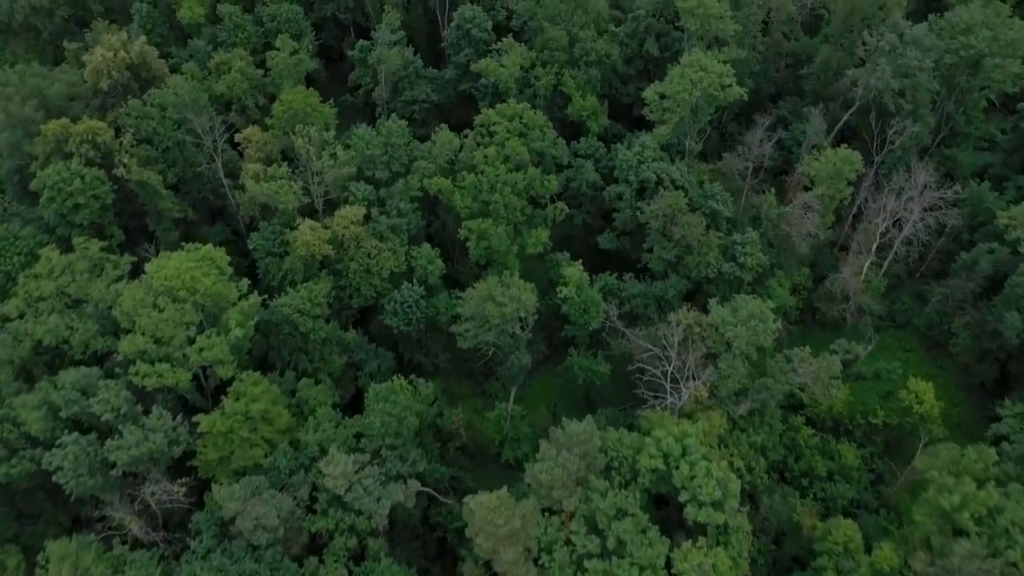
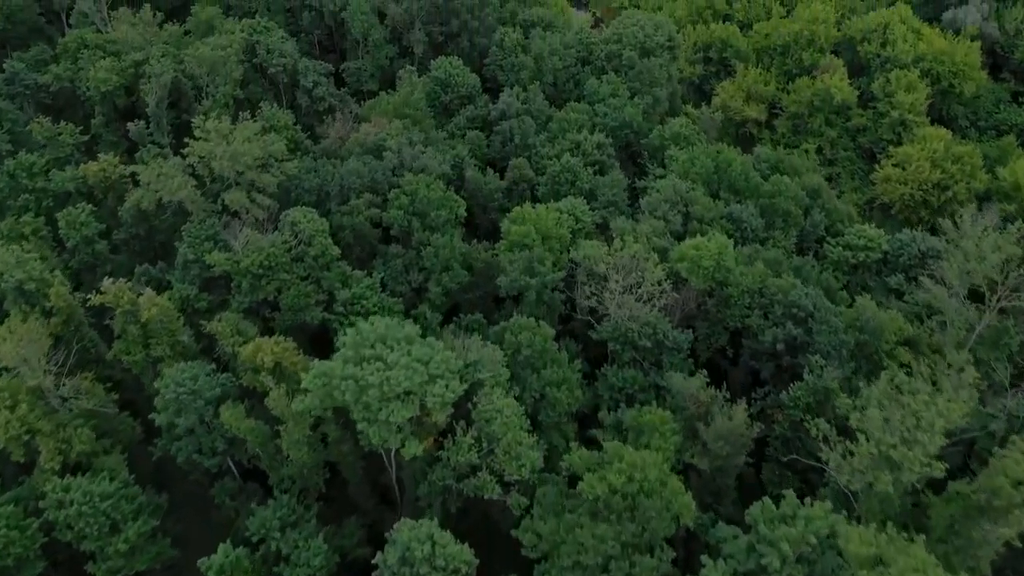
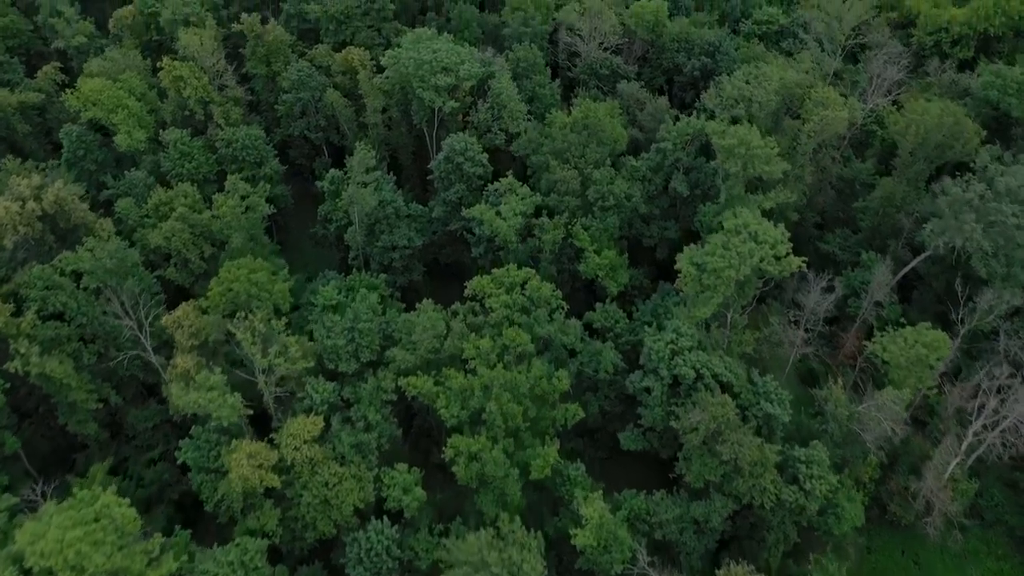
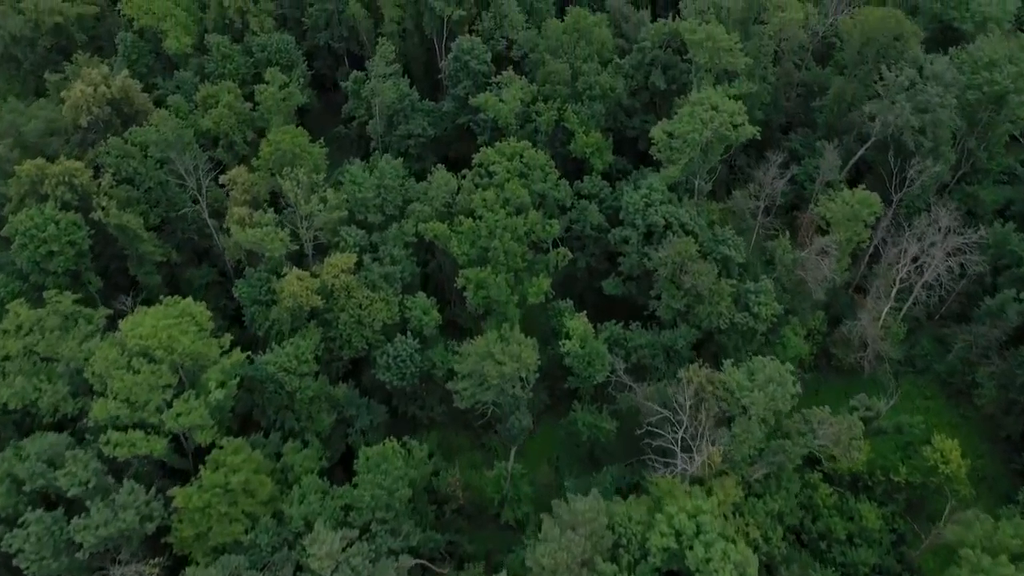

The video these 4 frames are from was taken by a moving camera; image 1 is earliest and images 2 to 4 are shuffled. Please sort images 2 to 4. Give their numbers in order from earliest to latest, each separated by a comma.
4, 3, 2
